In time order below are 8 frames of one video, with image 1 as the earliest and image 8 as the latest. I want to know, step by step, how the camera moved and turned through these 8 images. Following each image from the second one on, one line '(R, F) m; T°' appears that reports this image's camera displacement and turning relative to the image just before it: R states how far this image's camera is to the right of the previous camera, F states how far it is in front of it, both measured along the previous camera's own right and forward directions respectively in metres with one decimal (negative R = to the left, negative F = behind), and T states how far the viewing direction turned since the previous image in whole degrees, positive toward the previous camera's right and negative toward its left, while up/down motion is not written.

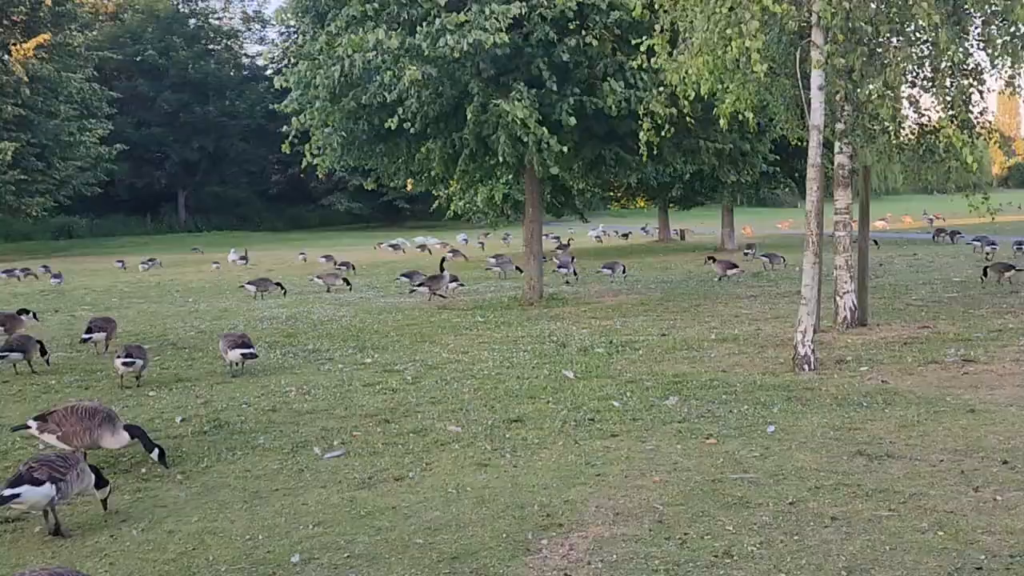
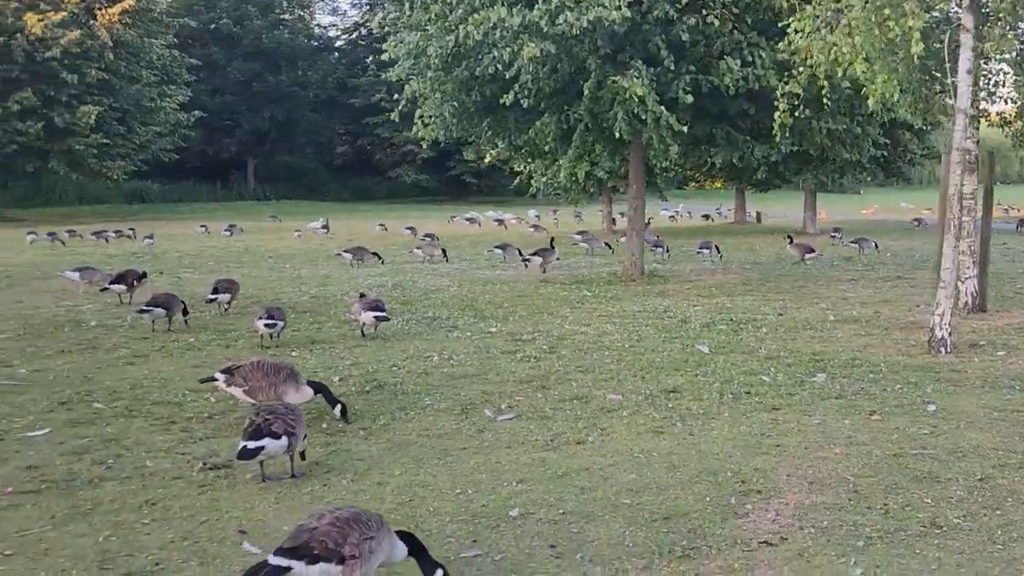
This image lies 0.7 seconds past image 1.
(-0.9, -0.2) m; -2°
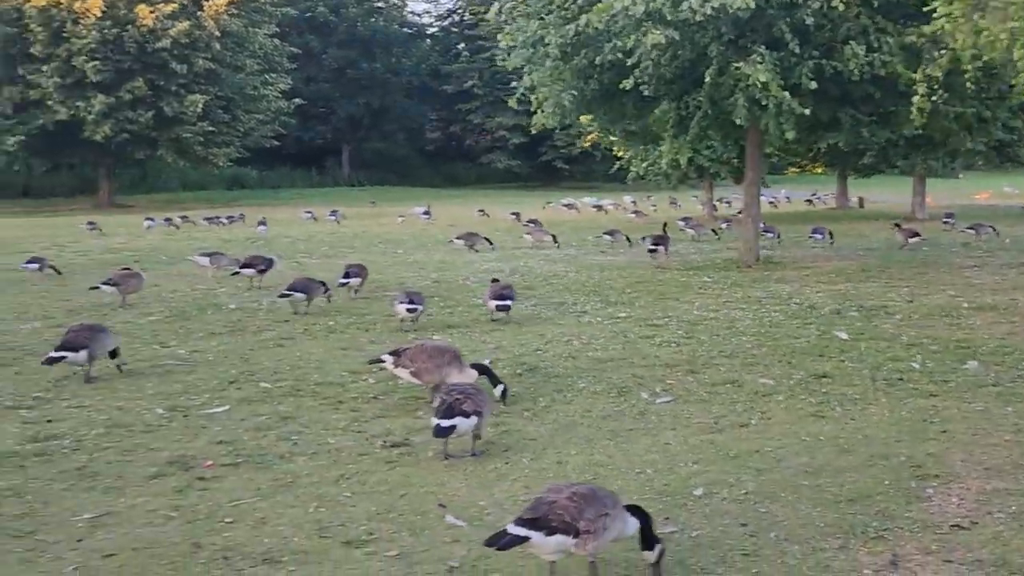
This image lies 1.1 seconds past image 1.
(-0.6, -0.2) m; -4°
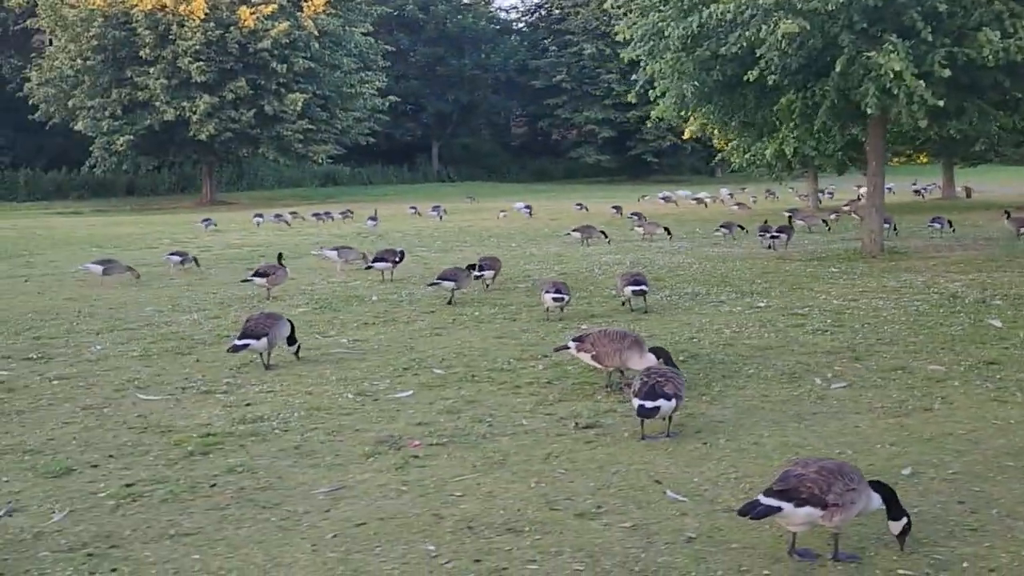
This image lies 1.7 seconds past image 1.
(-0.7, -0.3) m; -4°
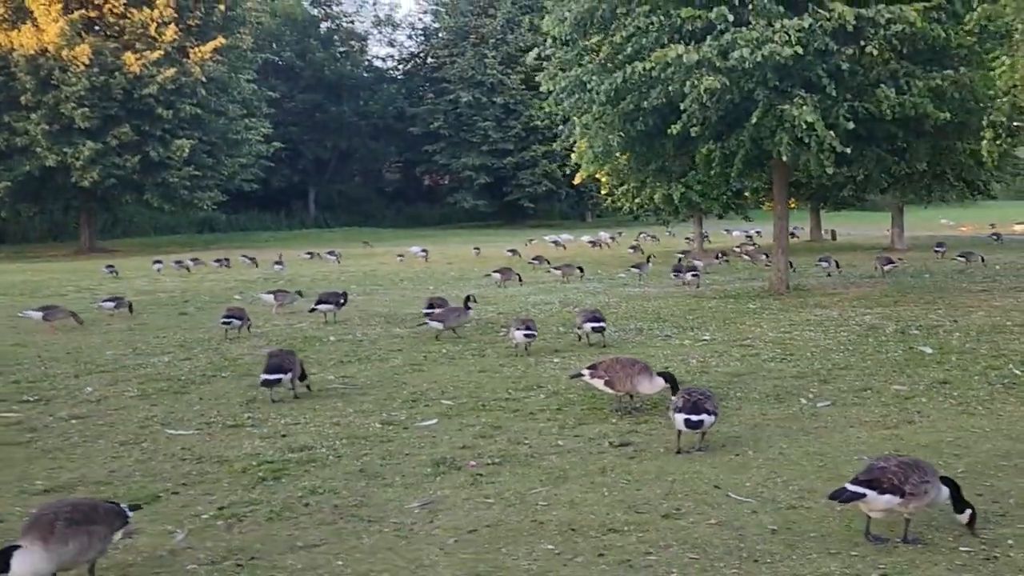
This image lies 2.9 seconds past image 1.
(-1.3, -0.6) m; +7°
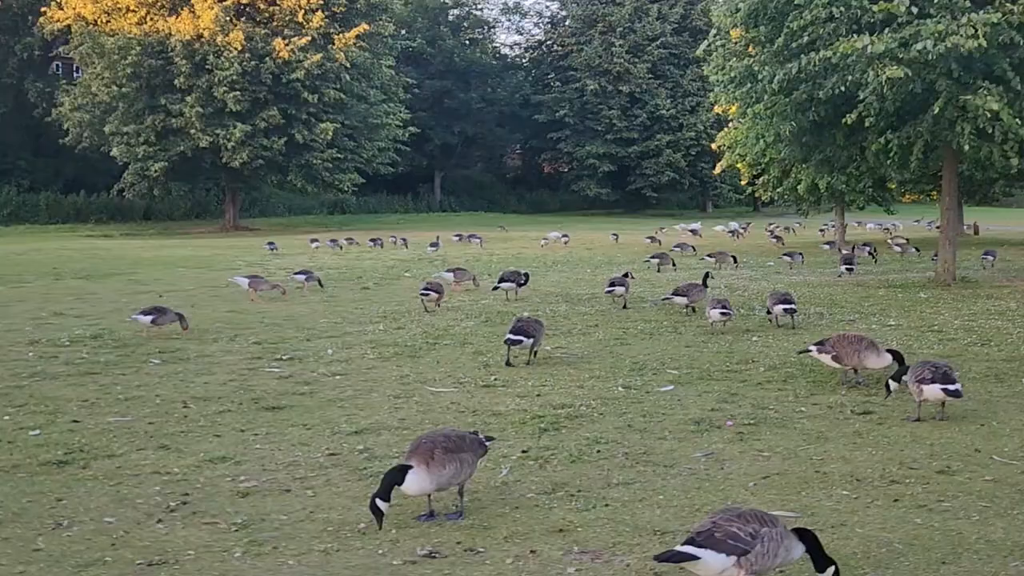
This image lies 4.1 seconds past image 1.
(-1.1, -0.8) m; -5°
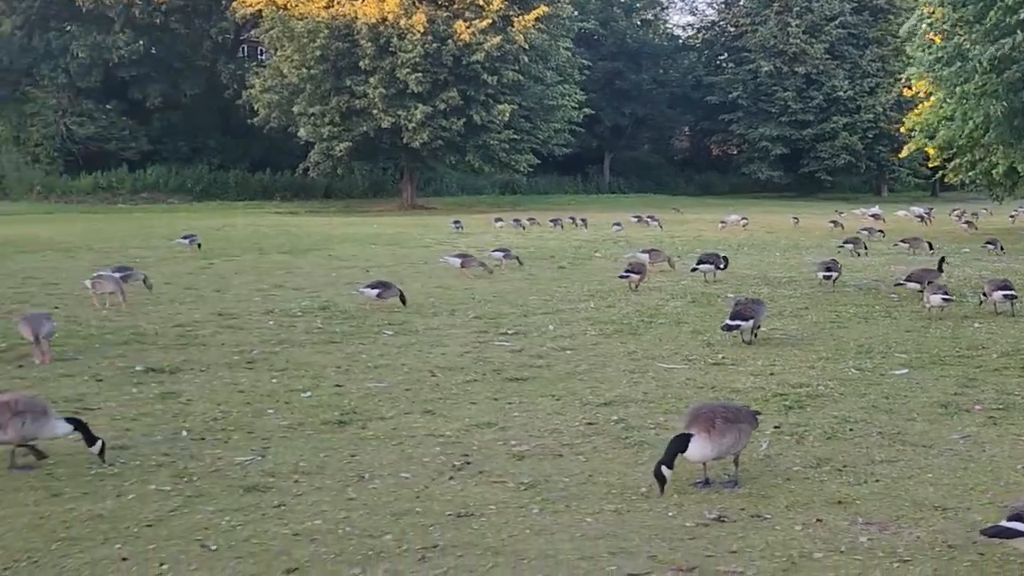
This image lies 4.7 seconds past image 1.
(-0.7, -0.4) m; -8°
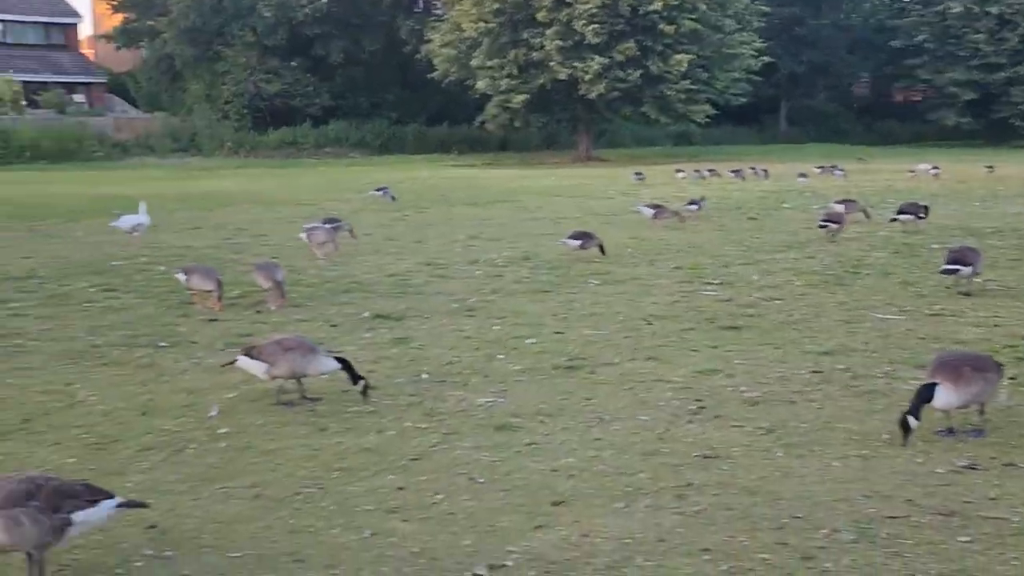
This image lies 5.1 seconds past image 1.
(-0.4, -0.3) m; -8°
